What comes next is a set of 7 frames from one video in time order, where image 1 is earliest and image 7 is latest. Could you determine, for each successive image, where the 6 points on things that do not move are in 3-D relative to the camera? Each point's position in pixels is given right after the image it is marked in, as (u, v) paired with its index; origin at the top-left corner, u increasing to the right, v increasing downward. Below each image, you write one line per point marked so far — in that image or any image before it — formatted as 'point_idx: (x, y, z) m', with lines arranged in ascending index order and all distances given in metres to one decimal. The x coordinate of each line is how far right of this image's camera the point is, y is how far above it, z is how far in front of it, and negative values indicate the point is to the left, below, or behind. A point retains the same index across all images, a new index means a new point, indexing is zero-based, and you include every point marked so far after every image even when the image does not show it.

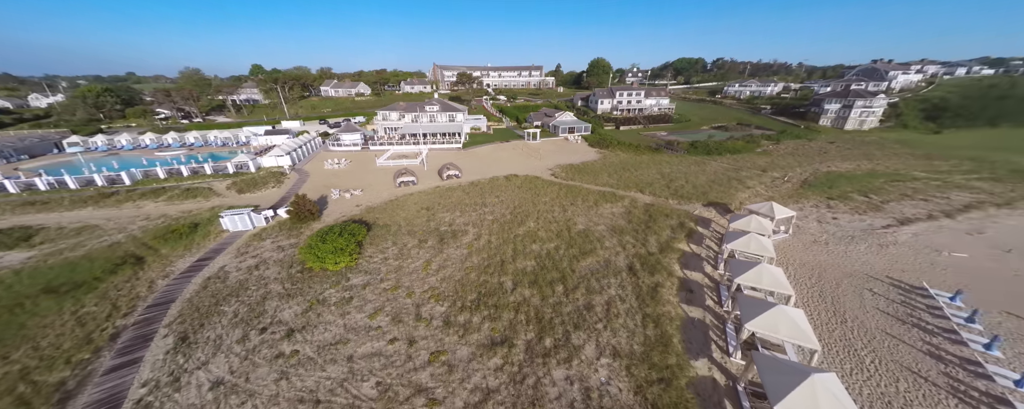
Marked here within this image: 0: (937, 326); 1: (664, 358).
0: (+19.8, -5.6, +13.4) m
1: (+5.6, -5.7, +10.8) m
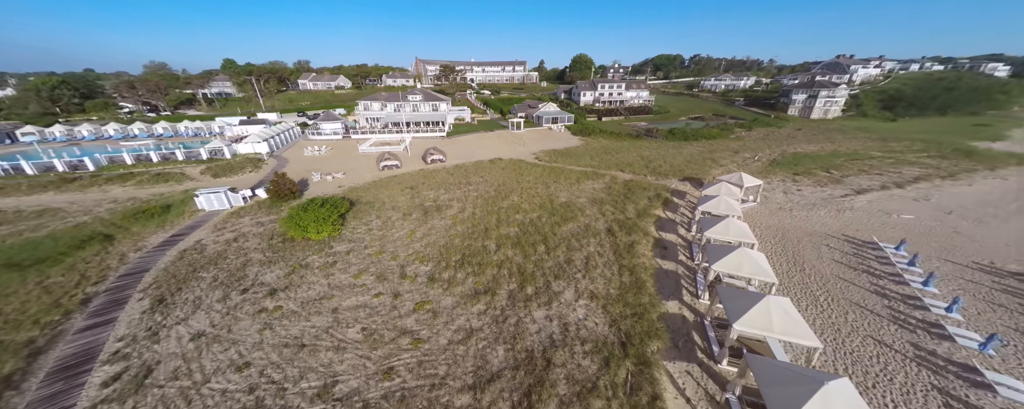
0: (+19.0, -3.3, +14.7) m
1: (+5.0, -3.7, +11.5) m
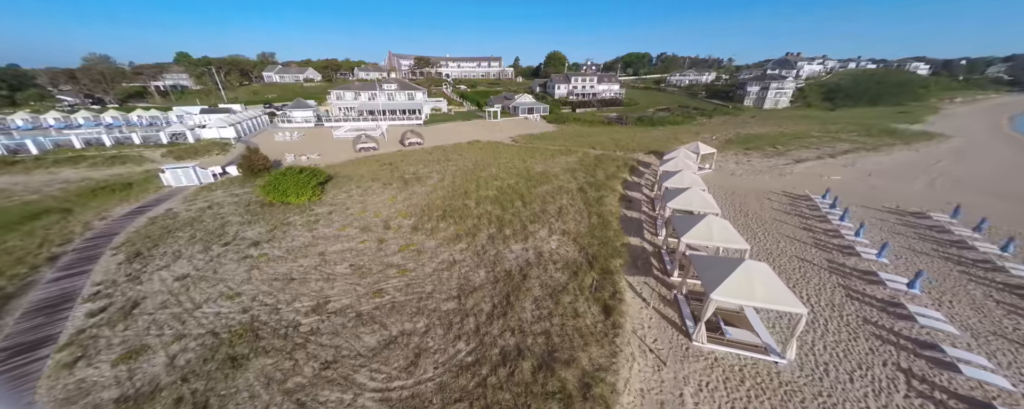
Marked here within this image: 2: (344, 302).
0: (+17.8, -0.5, +17.1) m
1: (+4.0, -1.2, +12.9) m
2: (-5.3, -3.1, +9.2) m
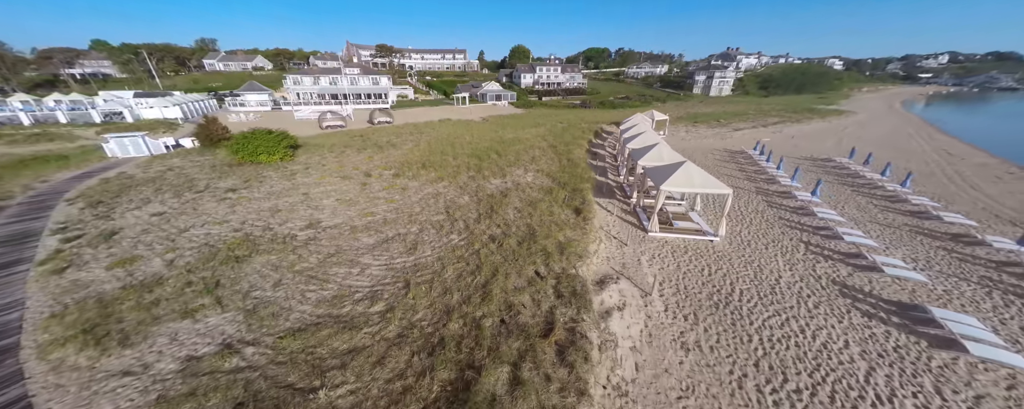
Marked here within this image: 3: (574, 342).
0: (+16.2, +3.0, +19.9) m
1: (+3.0, +1.7, +14.3) m
2: (-5.9, -0.5, +9.8) m
3: (+1.1, -2.5, +5.2) m
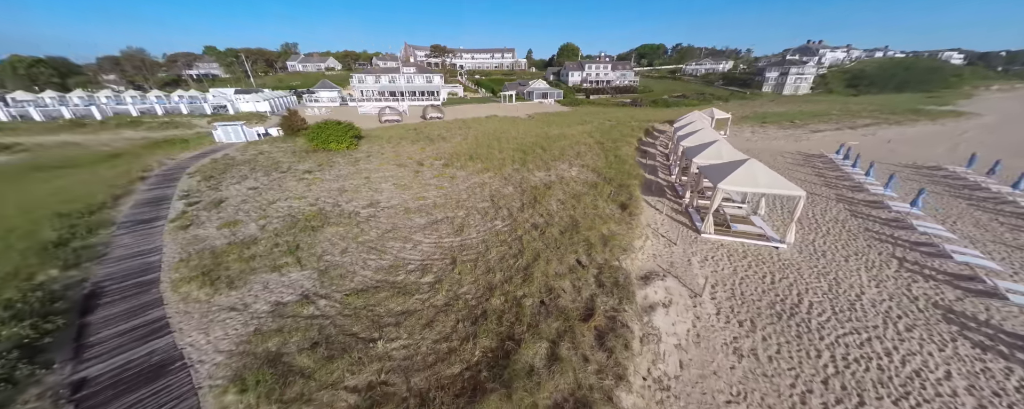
0: (+19.1, +2.4, +17.6) m
1: (+5.2, +1.9, +13.9) m
2: (-4.4, +0.1, +10.7) m
3: (+1.8, -2.2, +5.1) m
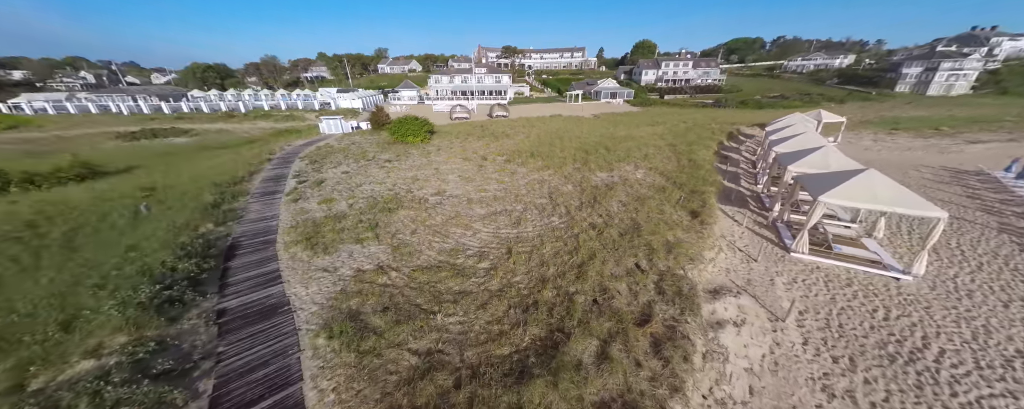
0: (+22.4, +0.9, +13.6) m
1: (+8.0, +1.5, +12.7) m
2: (-2.1, +0.5, +11.4) m
3: (+2.7, -2.3, +4.8) m
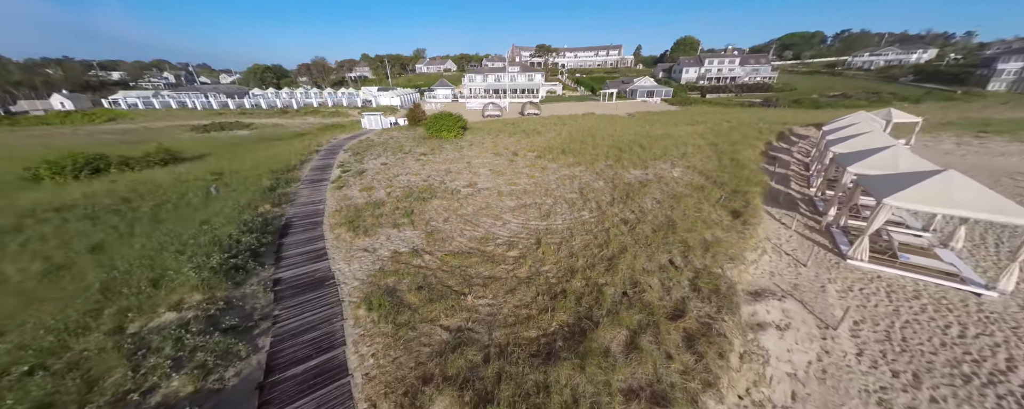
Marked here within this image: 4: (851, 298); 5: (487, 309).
0: (+23.7, +0.3, +11.5) m
1: (+9.3, +1.4, +12.0) m
2: (-0.9, +0.8, +11.7) m
3: (+3.1, -2.1, +4.6) m
4: (+7.2, -2.0, +6.1) m
5: (-0.5, -1.9, +5.3) m
